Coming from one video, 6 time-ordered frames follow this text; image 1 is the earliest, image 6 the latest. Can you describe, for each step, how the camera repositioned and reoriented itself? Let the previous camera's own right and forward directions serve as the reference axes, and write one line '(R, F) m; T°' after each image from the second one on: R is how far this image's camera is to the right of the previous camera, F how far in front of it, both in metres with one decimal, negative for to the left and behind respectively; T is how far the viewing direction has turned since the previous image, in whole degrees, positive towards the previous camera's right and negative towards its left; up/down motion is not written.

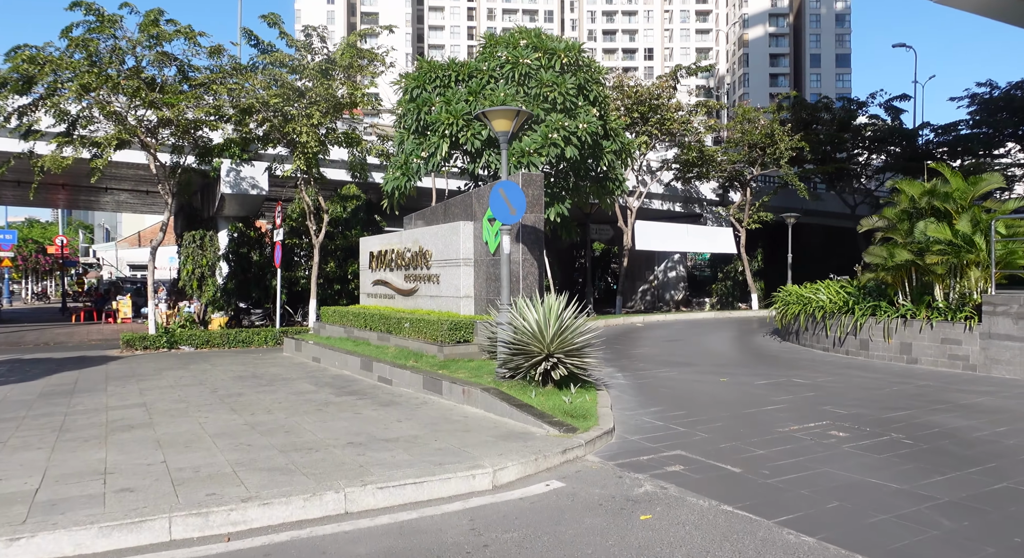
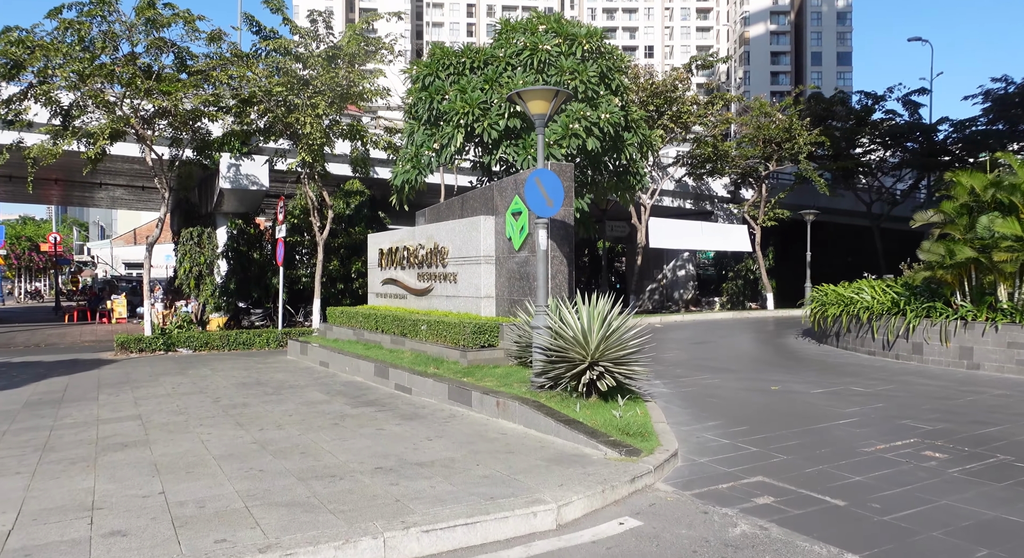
(-0.5, +1.0) m; 0°
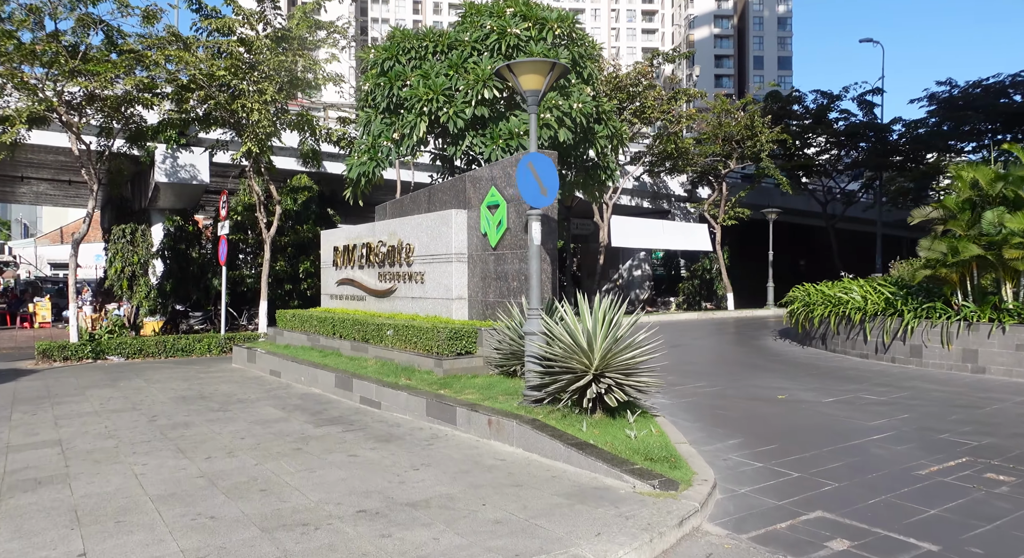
(-0.5, +1.1) m; +4°
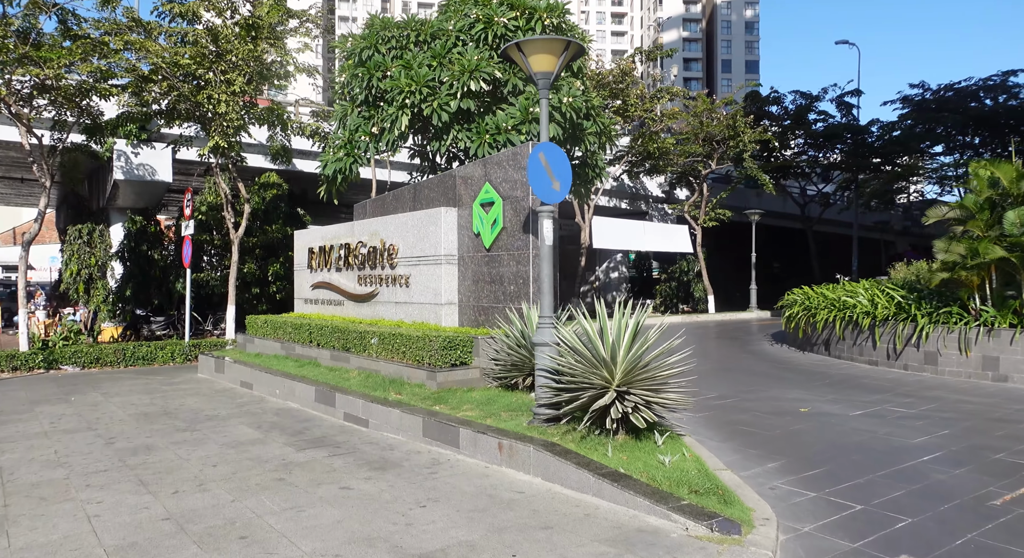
(-0.4, +0.9) m; +2°
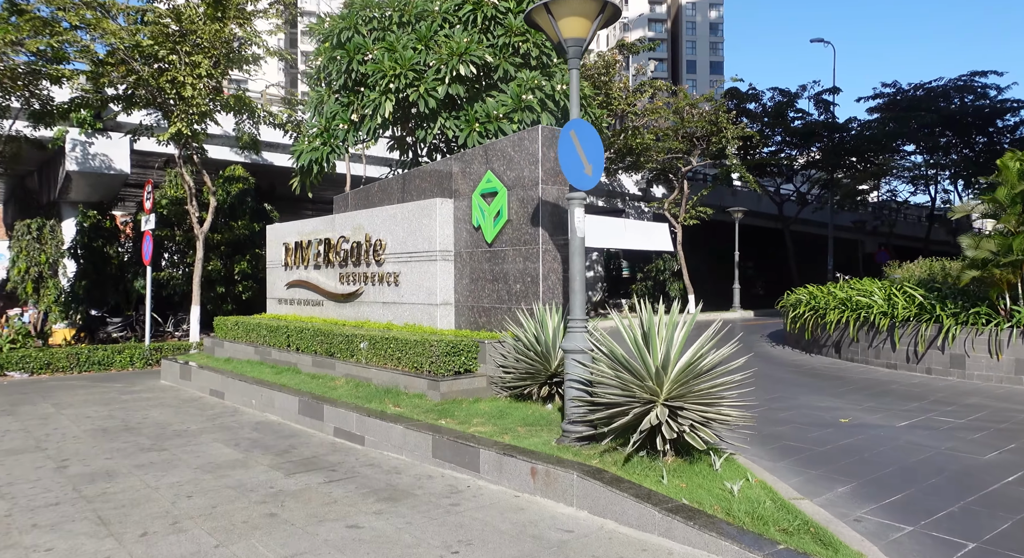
(-0.5, +1.0) m; +3°
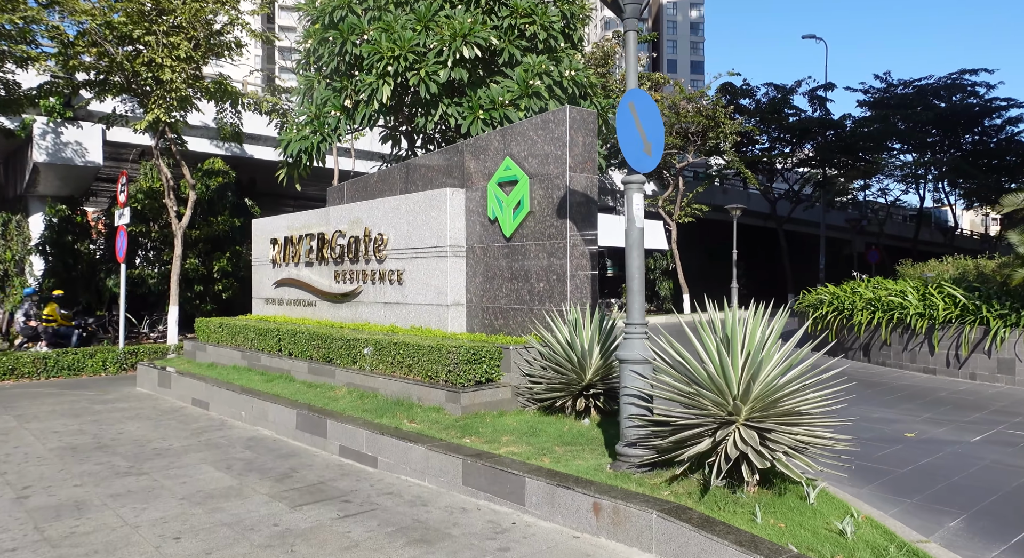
(-0.5, +0.9) m; +2°
